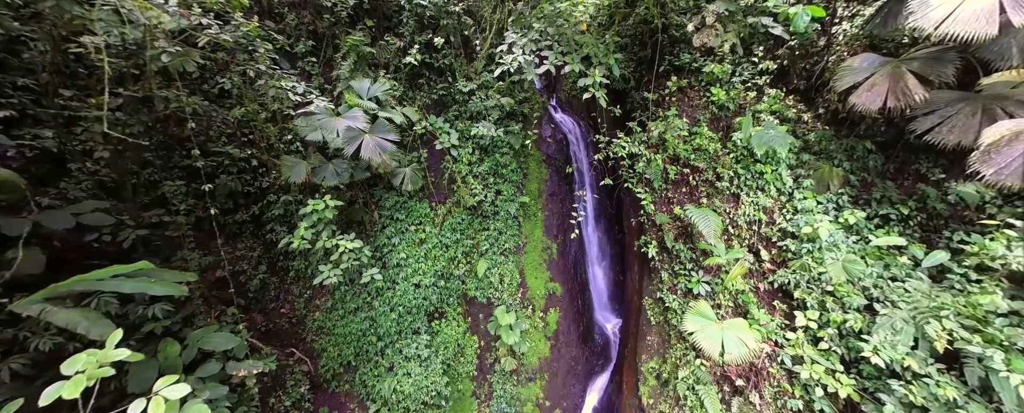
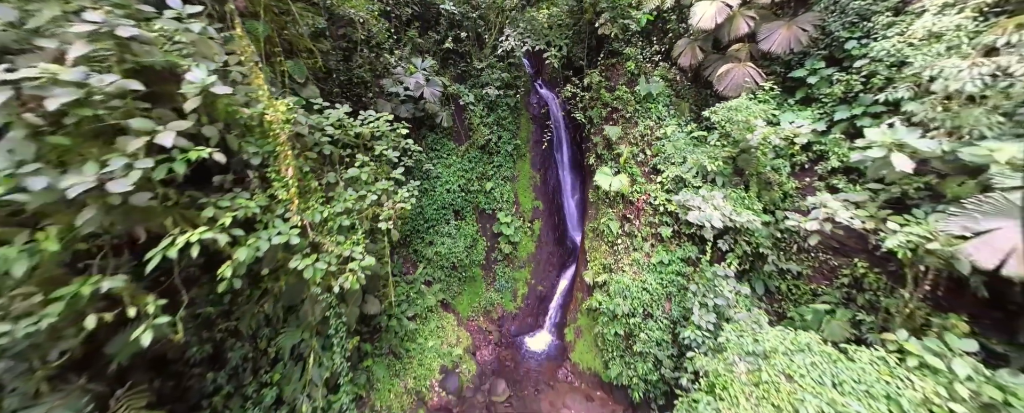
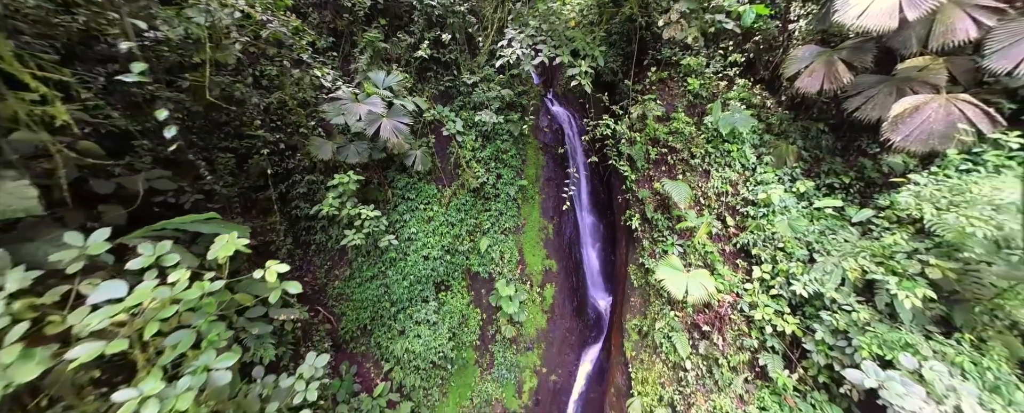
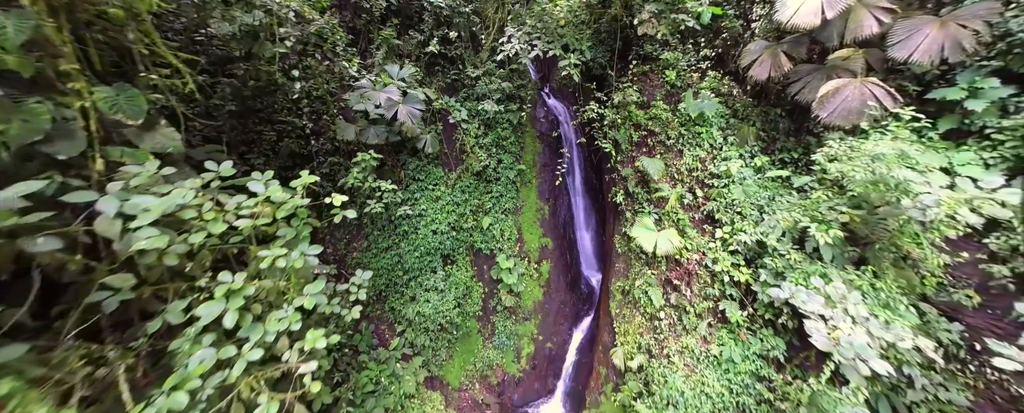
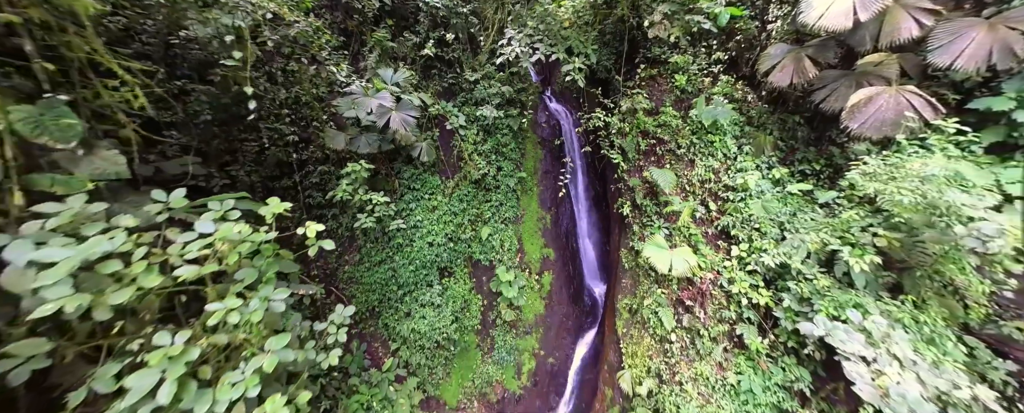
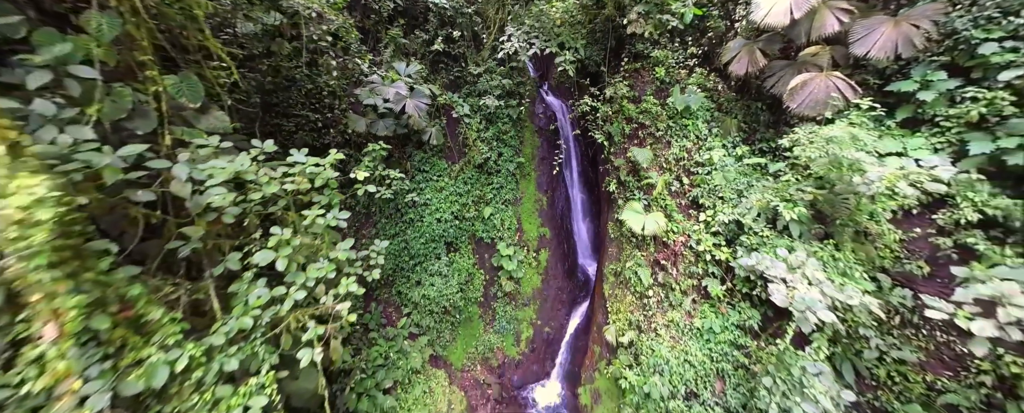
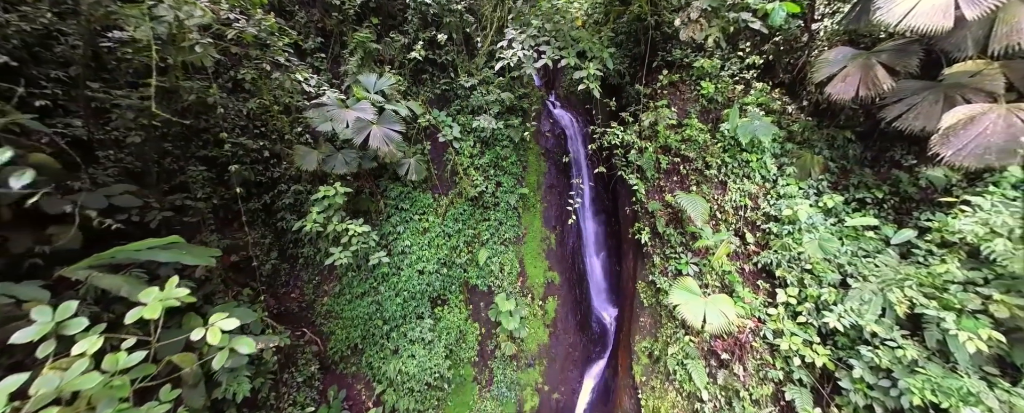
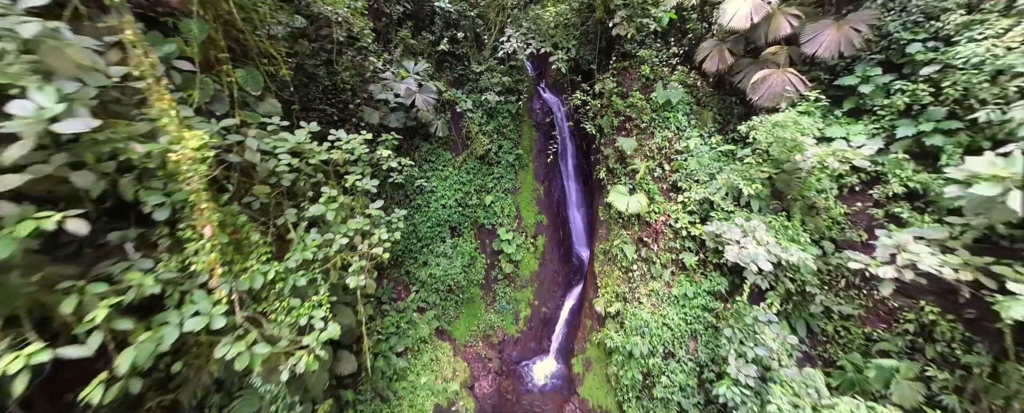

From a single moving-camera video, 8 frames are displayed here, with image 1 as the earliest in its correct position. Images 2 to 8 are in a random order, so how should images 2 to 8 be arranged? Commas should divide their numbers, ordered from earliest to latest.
7, 3, 5, 4, 6, 8, 2
